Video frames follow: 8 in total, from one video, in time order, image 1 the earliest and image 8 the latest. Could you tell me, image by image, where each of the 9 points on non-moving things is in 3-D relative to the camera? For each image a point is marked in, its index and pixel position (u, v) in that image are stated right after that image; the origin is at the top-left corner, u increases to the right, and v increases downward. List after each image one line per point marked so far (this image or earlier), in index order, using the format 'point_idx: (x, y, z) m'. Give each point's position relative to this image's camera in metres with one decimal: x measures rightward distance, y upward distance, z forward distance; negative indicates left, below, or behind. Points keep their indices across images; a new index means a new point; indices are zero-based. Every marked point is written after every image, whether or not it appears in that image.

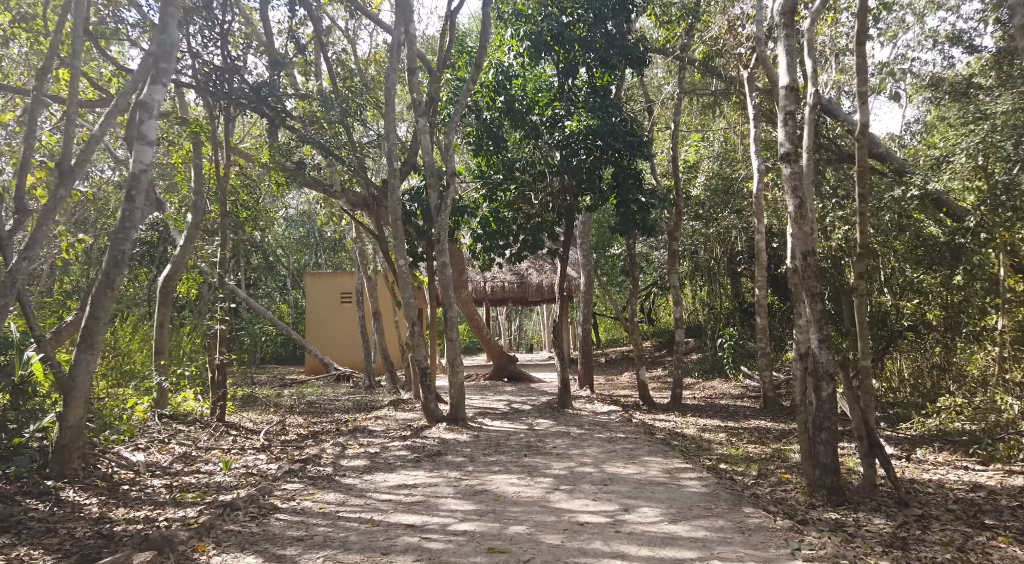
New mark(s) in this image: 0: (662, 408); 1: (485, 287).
0: (+2.4, -2.1, +12.2) m
1: (-0.6, -0.2, +19.5) m
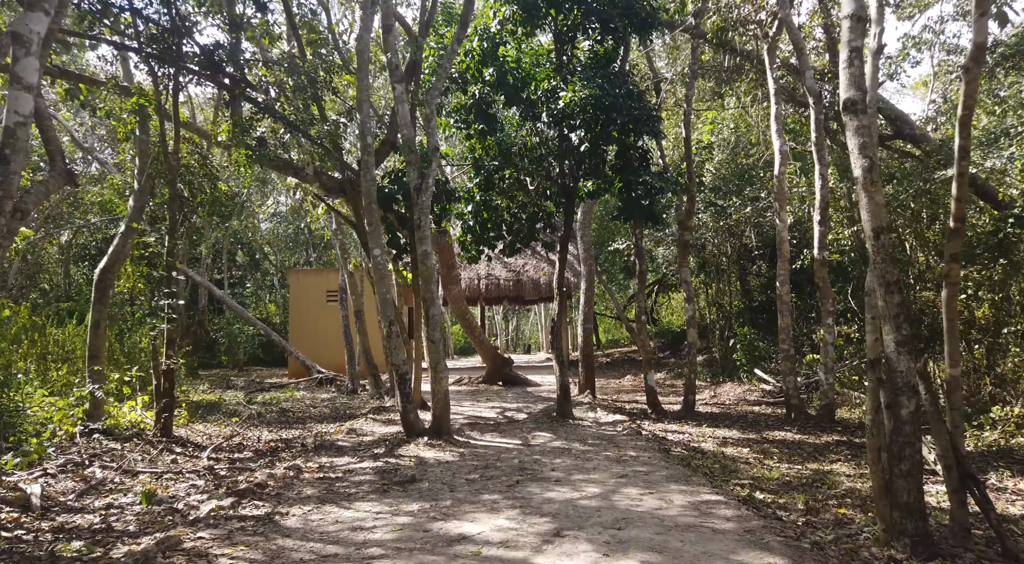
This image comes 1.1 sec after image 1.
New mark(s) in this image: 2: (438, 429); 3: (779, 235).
0: (+2.3, -2.0, +10.9) m
1: (-0.7, -0.1, +18.2) m
2: (-0.8, -1.6, +8.3) m
3: (+3.8, +0.7, +10.6) m
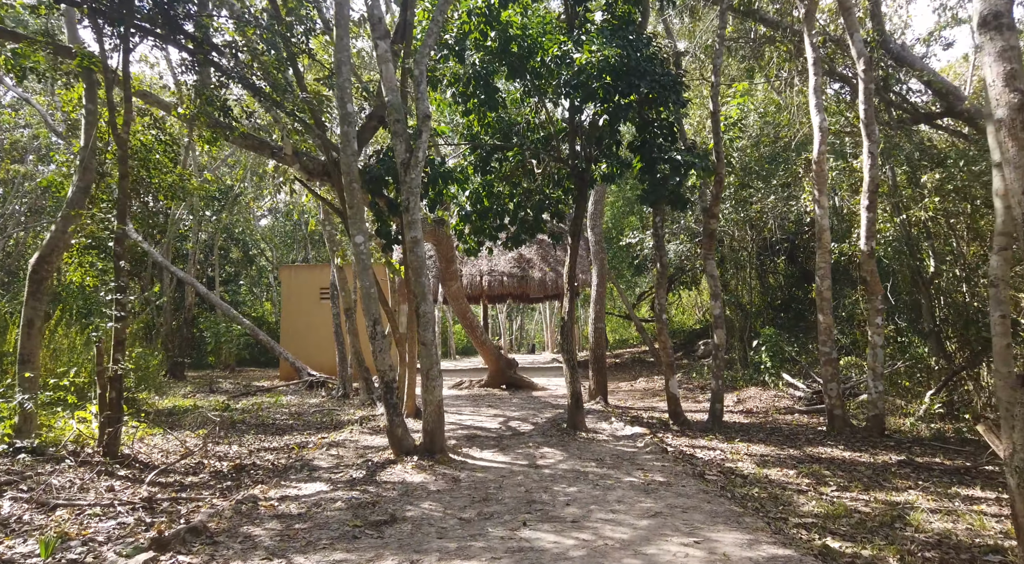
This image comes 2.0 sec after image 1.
0: (+2.4, -1.9, +9.7) m
1: (-0.7, 0.0, +17.0) m
2: (-0.8, -1.6, +7.1) m
3: (+3.9, +0.7, +9.4) m
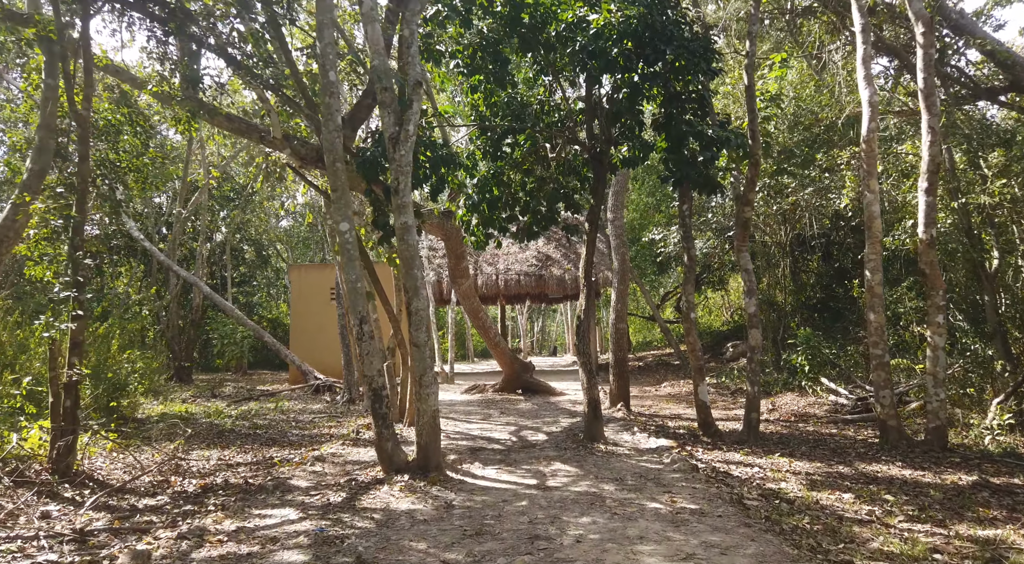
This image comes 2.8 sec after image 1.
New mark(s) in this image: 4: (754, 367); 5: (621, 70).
0: (+2.5, -1.8, +8.7) m
1: (-0.3, 0.0, +16.1) m
2: (-0.7, -1.5, +6.2) m
3: (+4.0, +0.8, +8.3) m
4: (+2.9, -1.0, +8.9) m
5: (+1.2, +2.3, +8.0) m
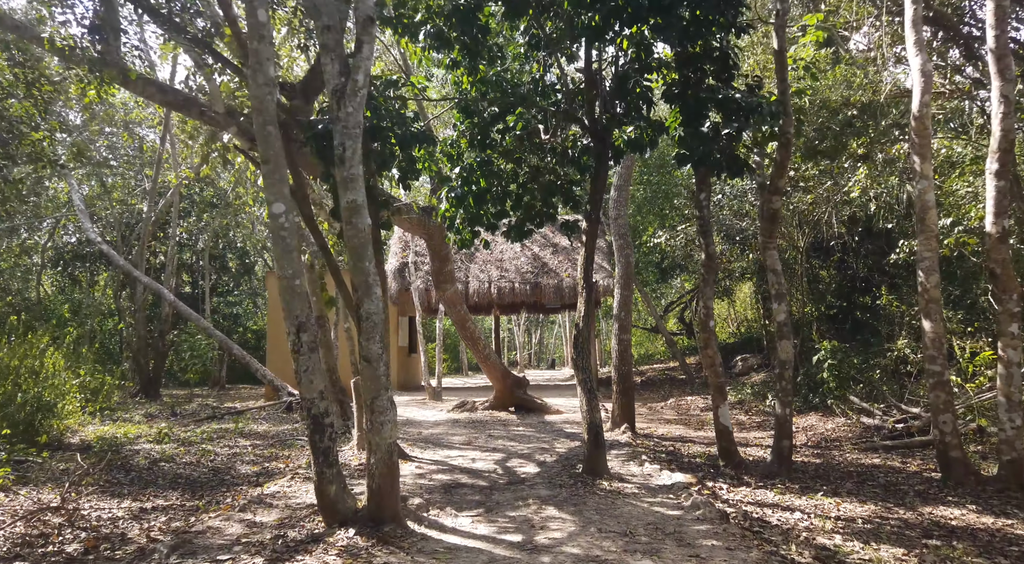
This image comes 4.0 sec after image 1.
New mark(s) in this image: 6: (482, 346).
0: (+2.4, -1.9, +7.2) m
1: (-0.5, -0.1, +14.7) m
2: (-0.9, -1.5, +4.8) m
3: (+3.8, +0.8, +7.0) m
4: (+2.7, -1.0, +7.5) m
5: (+1.0, +2.2, +6.6) m
6: (-0.5, -1.1, +13.0) m
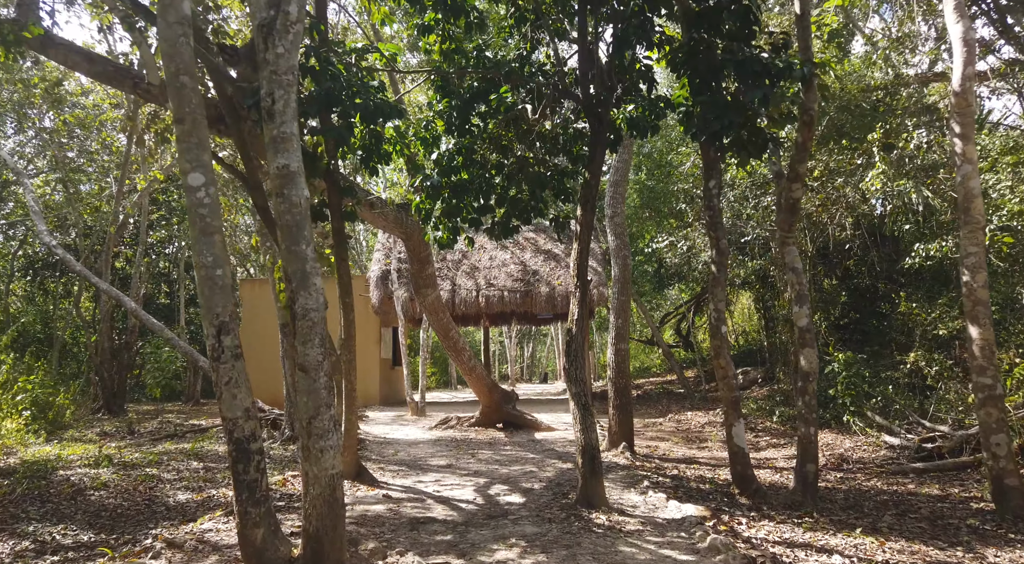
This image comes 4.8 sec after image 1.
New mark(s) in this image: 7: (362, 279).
0: (+2.2, -1.9, +6.2) m
1: (-0.7, -0.2, +13.7) m
2: (-1.0, -1.4, +3.7) m
3: (+3.7, +0.8, +6.0) m
4: (+2.6, -1.0, +6.5) m
5: (+0.9, +2.3, +5.7) m
6: (-0.7, -1.2, +12.0) m
7: (-3.3, 0.0, +16.8) m
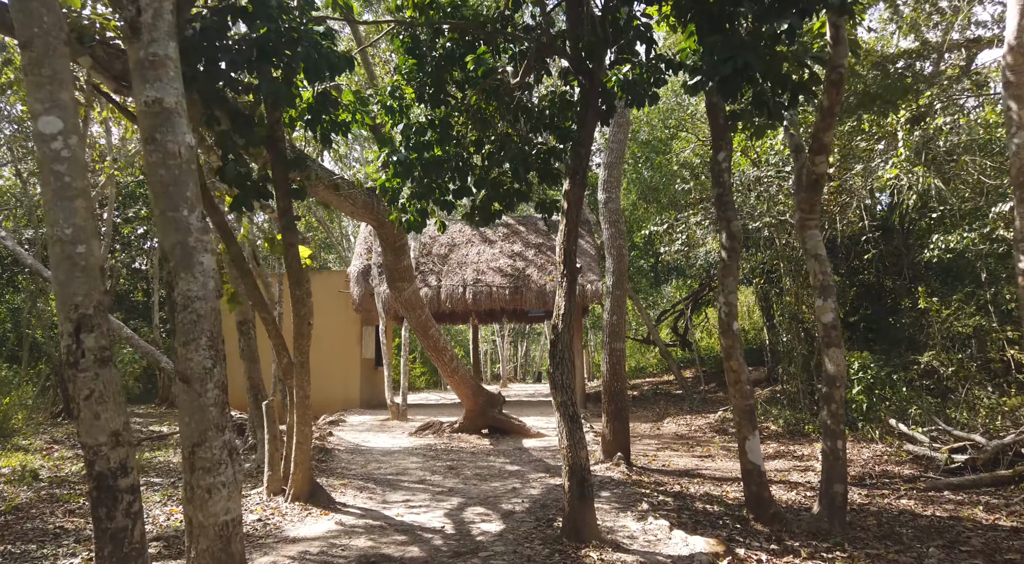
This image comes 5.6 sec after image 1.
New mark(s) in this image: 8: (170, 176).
0: (+2.0, -1.8, +5.3) m
1: (-0.9, -0.2, +12.7) m
2: (-1.2, -1.3, +2.8) m
3: (+3.5, +0.9, +5.1) m
4: (+2.4, -1.0, +5.6) m
5: (+0.7, +2.4, +4.7) m
6: (-0.9, -1.1, +11.0) m
7: (-3.6, +0.1, +15.7) m
8: (-1.3, +0.4, +2.9) m
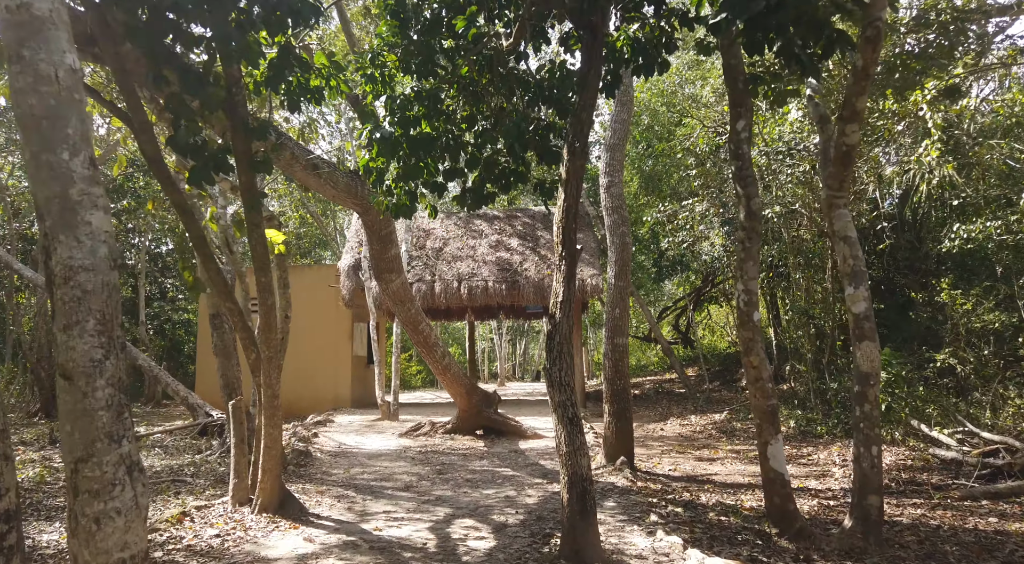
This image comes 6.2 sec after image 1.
0: (+2.0, -1.7, +4.6) m
1: (-1.0, 0.0, +12.0) m
2: (-1.2, -1.2, +2.1) m
3: (+3.5, +1.0, +4.4) m
4: (+2.3, -0.9, +4.9) m
5: (+0.7, +2.5, +4.0) m
6: (-1.0, -1.0, +10.3) m
7: (-3.7, +0.3, +15.1) m
8: (-1.3, +0.5, +2.3) m
